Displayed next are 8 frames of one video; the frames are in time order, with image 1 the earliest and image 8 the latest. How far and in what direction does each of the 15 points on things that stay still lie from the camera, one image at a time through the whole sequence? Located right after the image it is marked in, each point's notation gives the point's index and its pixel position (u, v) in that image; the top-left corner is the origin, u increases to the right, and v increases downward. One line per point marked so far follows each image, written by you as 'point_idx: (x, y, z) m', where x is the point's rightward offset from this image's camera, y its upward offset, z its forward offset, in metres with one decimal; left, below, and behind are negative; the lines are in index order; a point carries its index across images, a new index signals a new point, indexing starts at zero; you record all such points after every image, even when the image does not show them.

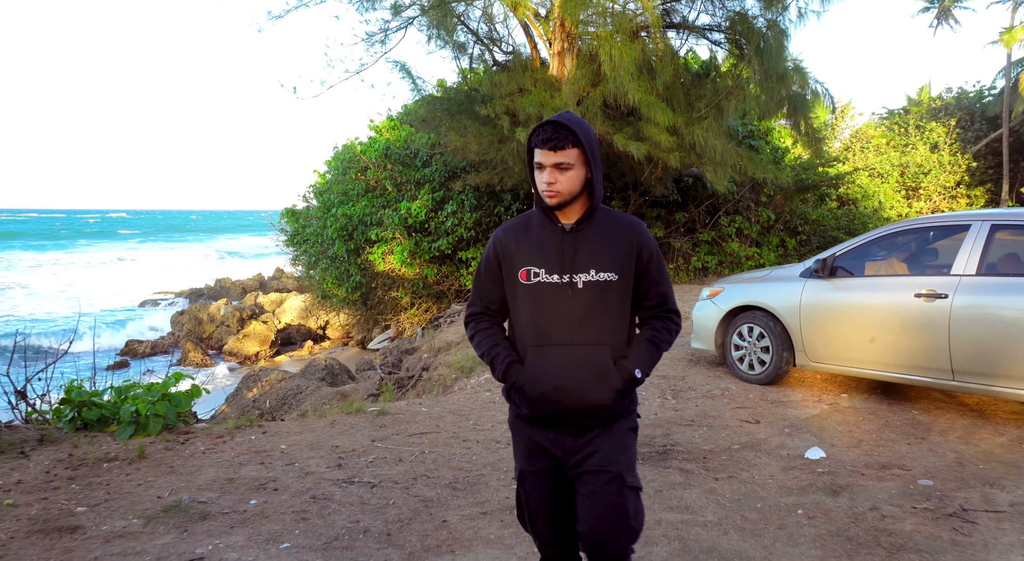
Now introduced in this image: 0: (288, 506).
0: (-1.3, -1.3, +4.1) m
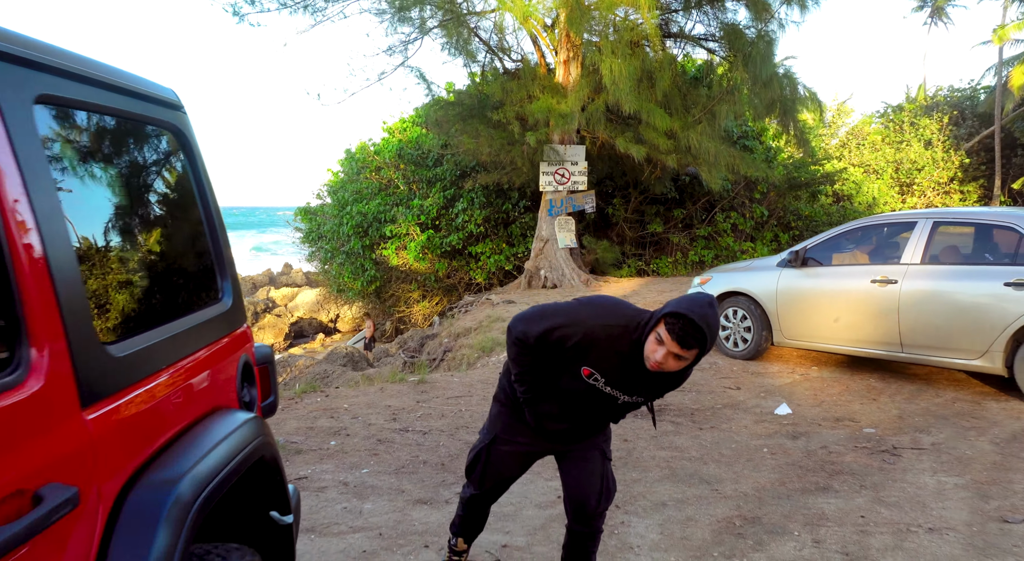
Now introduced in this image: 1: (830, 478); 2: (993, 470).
0: (-1.1, -1.2, +5.2) m
1: (+2.0, -1.3, +4.6) m
2: (+3.1, -1.2, +4.6) m
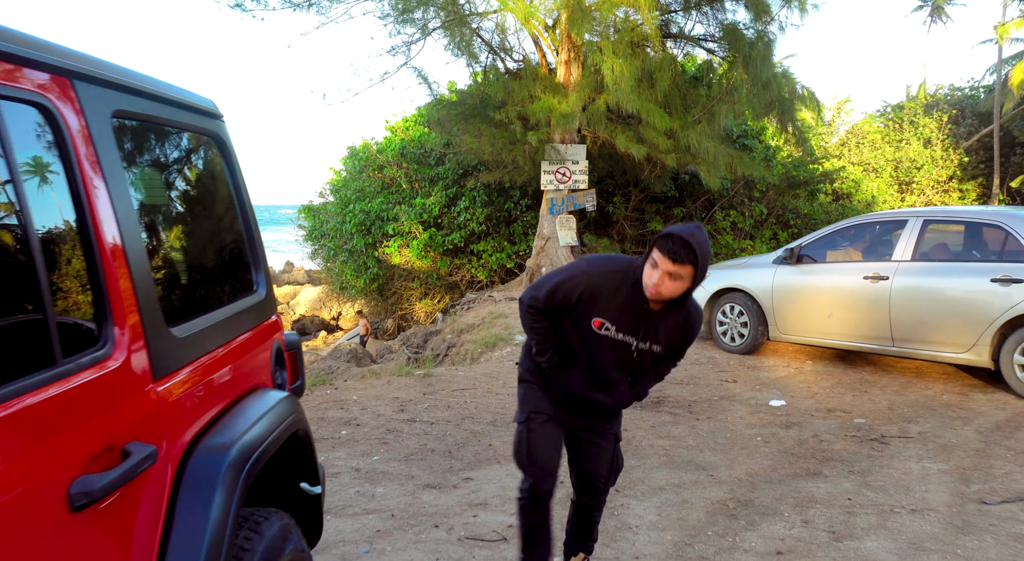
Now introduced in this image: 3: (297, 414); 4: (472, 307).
0: (-1.1, -1.2, +5.4) m
1: (+2.1, -1.2, +4.8) m
2: (+3.1, -1.2, +4.8) m
3: (-0.7, -0.4, +2.3) m
4: (-0.8, -0.5, +14.2) m
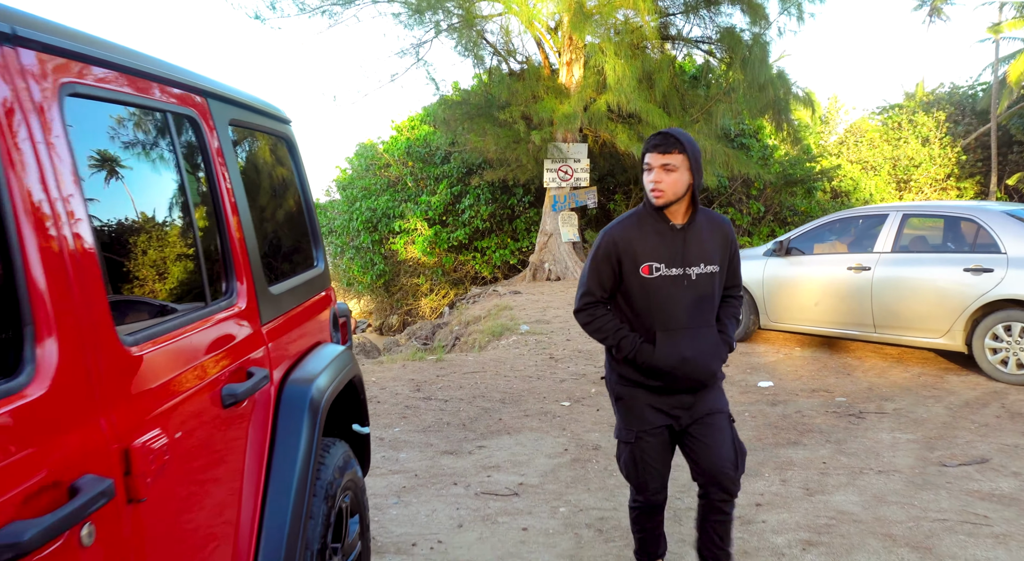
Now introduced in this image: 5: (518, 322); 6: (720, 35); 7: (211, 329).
0: (-1.0, -1.1, +5.9) m
1: (+2.1, -1.1, +5.3) m
2: (+3.2, -1.1, +5.3) m
3: (-0.6, -0.3, +2.8) m
4: (-0.7, -0.4, +14.6) m
5: (+0.1, -0.6, +10.1) m
6: (+4.1, +4.8, +13.9) m
7: (-0.8, -0.1, +2.1) m
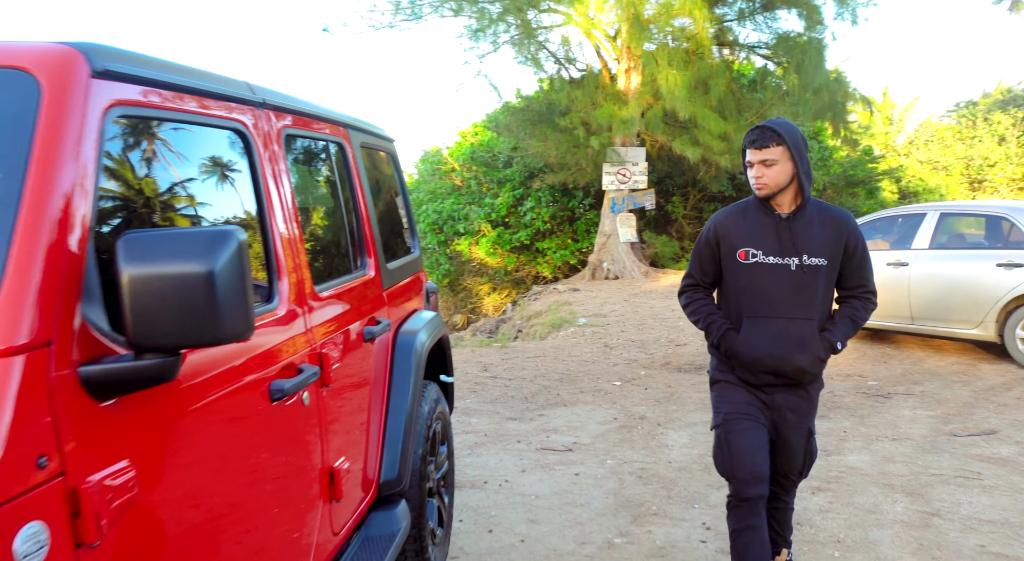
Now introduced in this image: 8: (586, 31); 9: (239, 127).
0: (-0.5, -1.0, +6.8) m
1: (+2.6, -1.1, +5.9) m
2: (+3.6, -1.0, +5.8) m
3: (-0.4, -0.3, +3.6) m
4: (+0.6, -0.4, +15.4) m
5: (+1.0, -0.5, +10.9) m
6: (+5.3, +4.8, +14.3) m
7: (-0.6, 0.0, +2.9) m
8: (+1.5, +4.9, +14.1) m
9: (-0.9, +0.5, +2.2) m
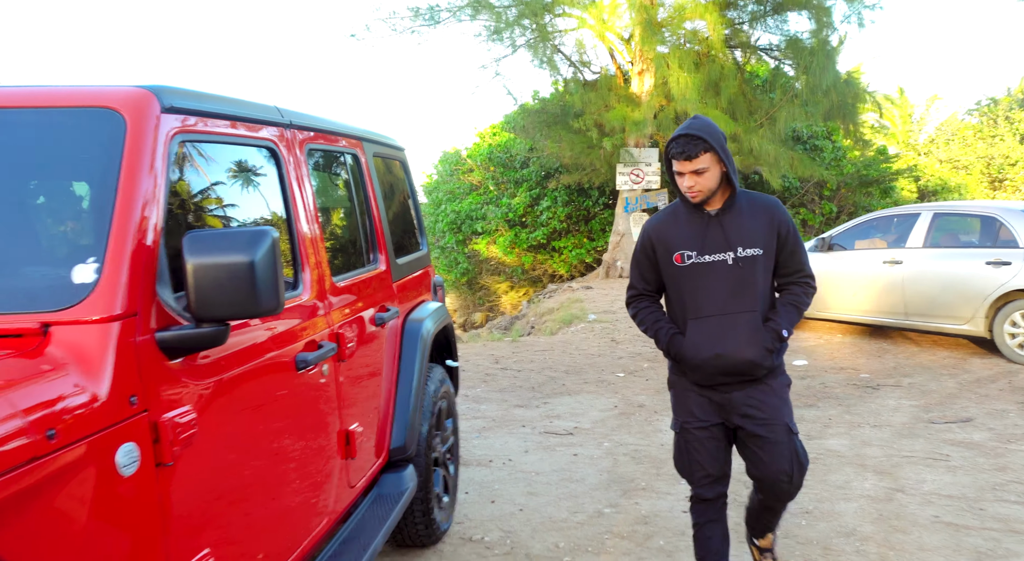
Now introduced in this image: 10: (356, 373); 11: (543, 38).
0: (-0.4, -1.0, +7.2) m
1: (+2.6, -1.0, +6.2) m
2: (+3.7, -1.0, +6.1) m
3: (-0.4, -0.2, +4.0) m
4: (+0.9, -0.3, +15.8) m
5: (+1.2, -0.5, +11.2) m
6: (+5.6, +4.8, +14.5) m
7: (-0.7, 0.0, +3.3) m
8: (+1.8, +4.9, +14.4) m
9: (-0.9, +0.5, +2.6) m
10: (-0.7, -0.4, +2.9) m
11: (+0.6, +4.8, +14.3) m
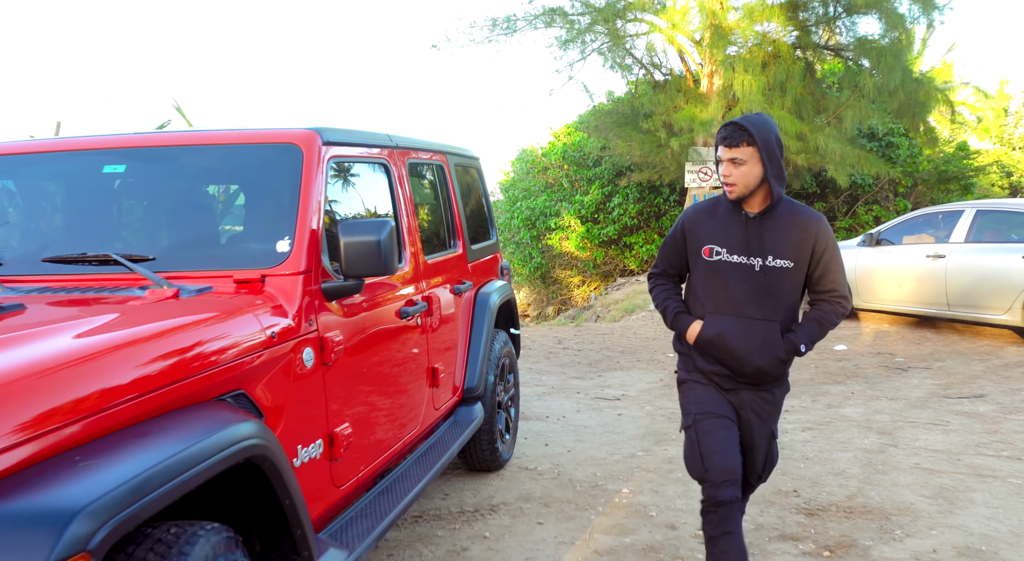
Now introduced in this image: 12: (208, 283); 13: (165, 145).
0: (+0.3, -0.8, +8.2) m
1: (+3.2, -0.9, +6.8) m
2: (+4.2, -0.9, +6.6) m
3: (0.0, -0.1, +5.0) m
4: (+2.5, -0.2, +16.6) m
5: (+2.3, -0.4, +12.0) m
6: (+7.1, +4.9, +14.8) m
7: (-0.4, +0.1, +4.4) m
8: (+3.3, +5.1, +15.1) m
9: (-0.7, +0.6, +3.7) m
10: (-0.4, -0.3, +3.9) m
11: (+2.1, +5.0, +15.1) m
12: (-1.1, 0.0, +2.7) m
13: (-1.5, +0.6, +3.1) m
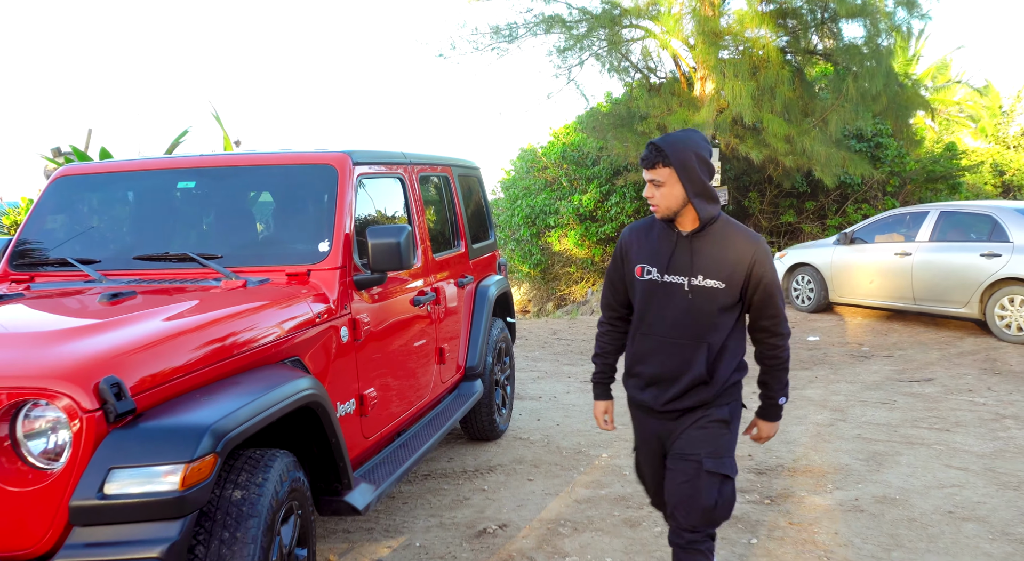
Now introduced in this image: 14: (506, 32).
0: (+0.3, -0.8, +8.9) m
1: (+3.2, -0.9, +7.5) m
2: (+4.2, -0.9, +7.3) m
3: (0.0, -0.1, +5.7) m
4: (+2.5, -0.1, +17.3) m
5: (+2.3, -0.3, +12.7) m
6: (+7.1, +5.0, +15.4) m
7: (-0.4, +0.2, +5.1) m
8: (+3.3, +5.2, +15.8) m
9: (-0.7, +0.7, +4.4) m
10: (-0.4, -0.2, +4.6) m
11: (+2.1, +5.1, +15.7) m
12: (-1.2, 0.0, +3.4) m
13: (-1.6, +0.6, +3.8) m
14: (-0.2, +5.5, +15.8) m
